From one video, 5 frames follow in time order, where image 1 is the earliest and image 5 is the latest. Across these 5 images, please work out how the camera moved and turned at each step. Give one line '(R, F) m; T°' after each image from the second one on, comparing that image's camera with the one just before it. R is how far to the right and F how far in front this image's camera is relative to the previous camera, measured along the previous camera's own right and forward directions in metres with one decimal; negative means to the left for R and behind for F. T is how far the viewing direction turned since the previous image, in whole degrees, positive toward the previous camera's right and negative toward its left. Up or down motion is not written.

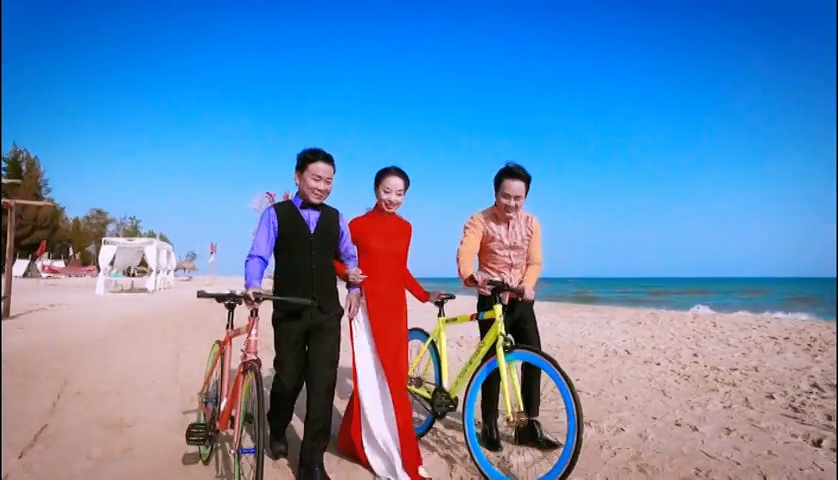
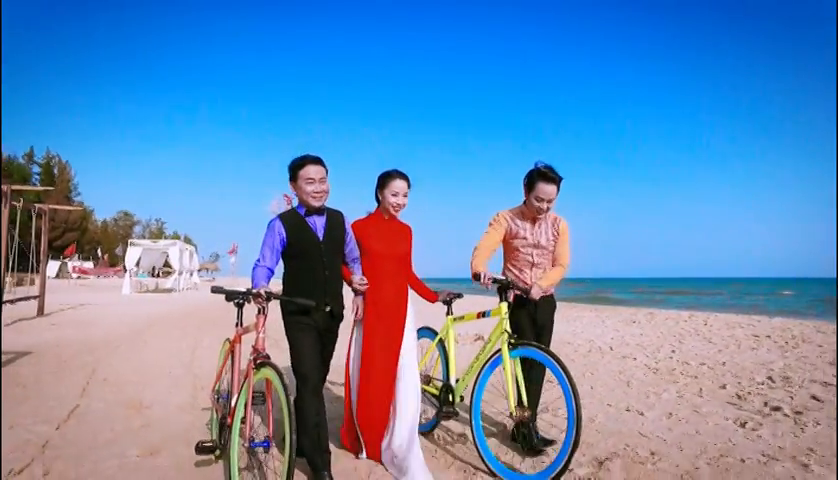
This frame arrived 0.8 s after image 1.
(+0.4, -0.7) m; -2°
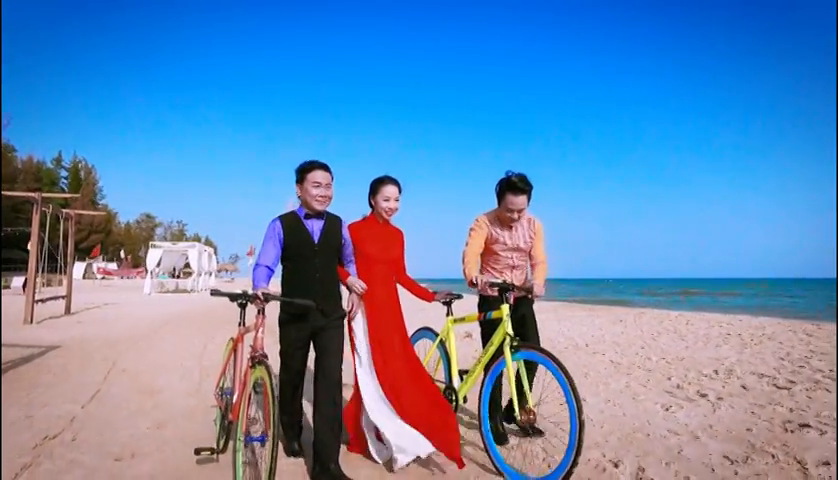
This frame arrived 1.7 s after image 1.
(+0.5, -0.8) m; -2°
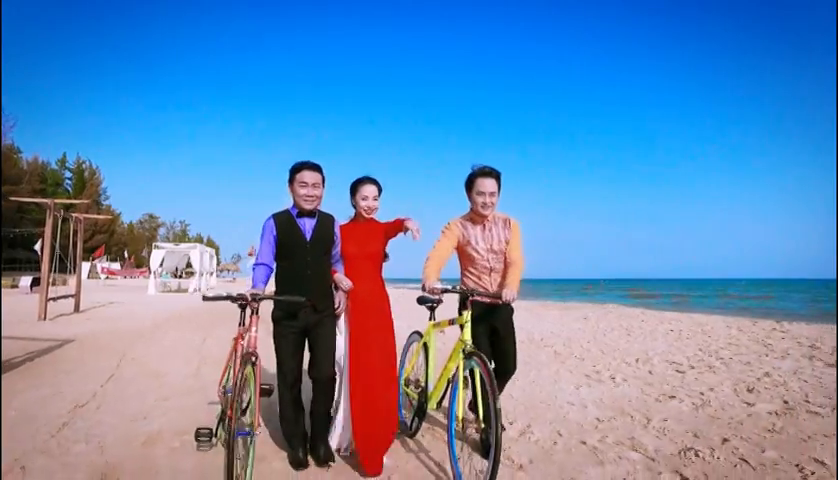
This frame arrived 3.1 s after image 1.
(+0.6, -1.3) m; 0°
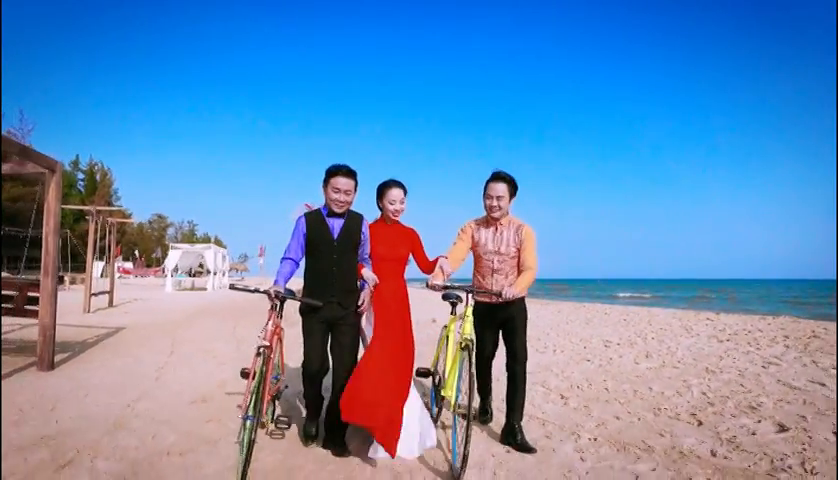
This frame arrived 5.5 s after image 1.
(+0.3, -2.3) m; 0°
